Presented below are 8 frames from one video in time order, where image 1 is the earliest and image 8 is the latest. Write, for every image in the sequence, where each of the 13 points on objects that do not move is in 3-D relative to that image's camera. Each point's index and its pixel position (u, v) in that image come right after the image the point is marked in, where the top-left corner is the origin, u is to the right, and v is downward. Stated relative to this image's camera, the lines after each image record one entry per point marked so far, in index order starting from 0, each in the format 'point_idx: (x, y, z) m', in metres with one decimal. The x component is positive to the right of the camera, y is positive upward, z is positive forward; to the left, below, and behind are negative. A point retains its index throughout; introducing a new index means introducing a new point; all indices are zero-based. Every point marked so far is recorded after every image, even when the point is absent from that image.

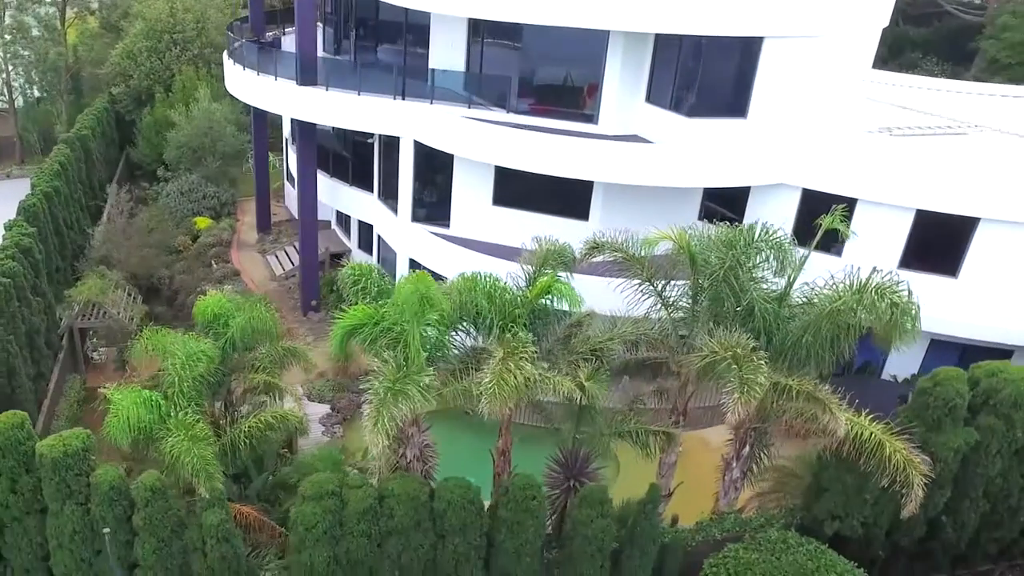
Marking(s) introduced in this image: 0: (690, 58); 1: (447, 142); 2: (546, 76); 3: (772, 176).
0: (+2.8, +3.1, +13.0) m
1: (-1.0, +2.2, +14.2) m
2: (+0.7, +3.1, +14.0) m
3: (+3.7, +1.6, +13.2) m
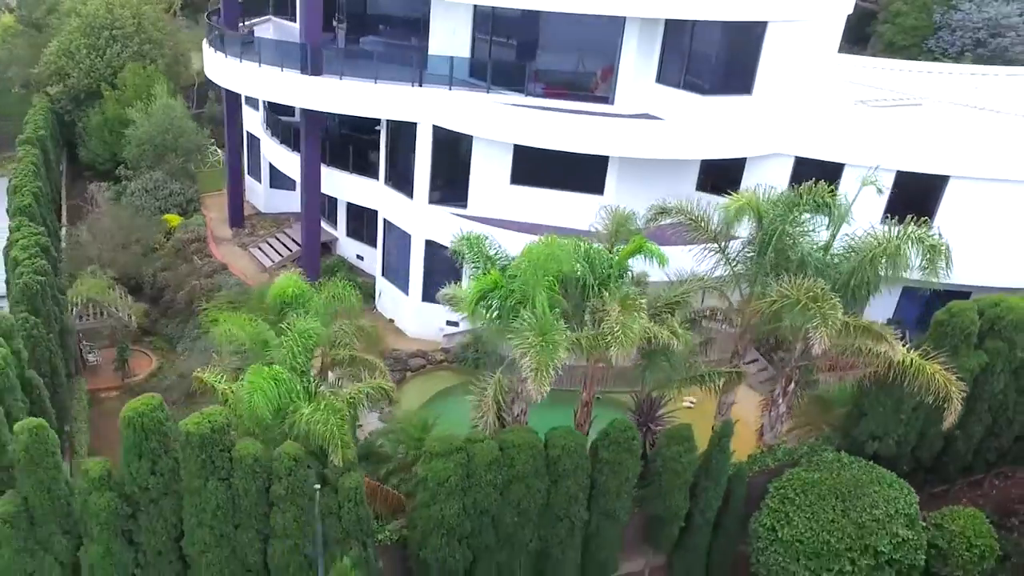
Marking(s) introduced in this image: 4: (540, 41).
0: (+3.1, +3.7, +14.3) m
1: (-0.7, +2.6, +14.9) m
2: (+0.9, +3.6, +15.0) m
3: (+4.0, +2.2, +14.7) m
4: (+0.8, +3.9, +15.2) m
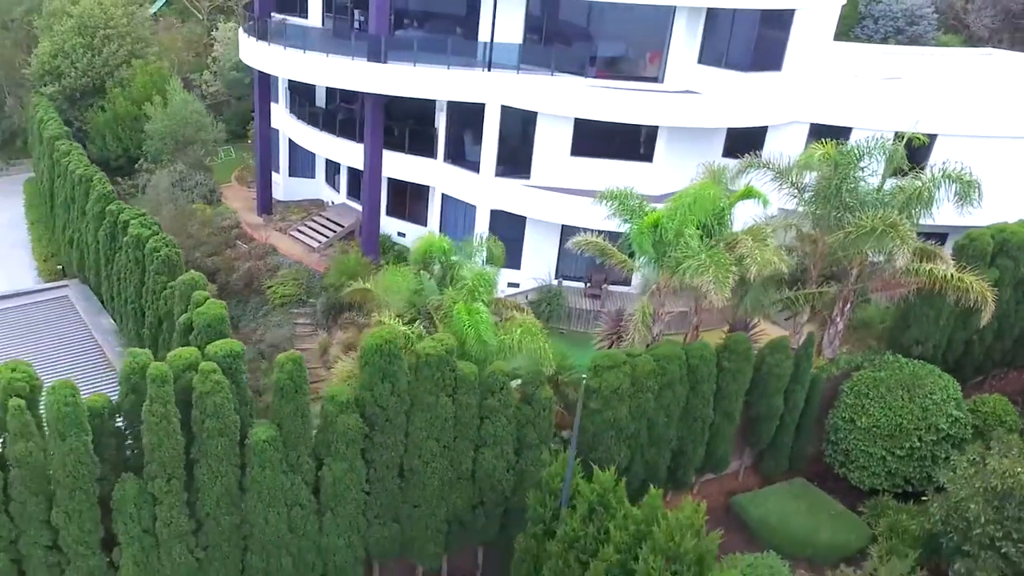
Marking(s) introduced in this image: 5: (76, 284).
0: (+4.2, +4.6, +16.9) m
1: (+0.4, +3.3, +16.9) m
2: (+1.9, +4.4, +17.2) m
3: (+5.1, +3.2, +17.4) m
4: (+1.7, +4.7, +17.3) m
5: (-8.9, +0.1, +20.0) m
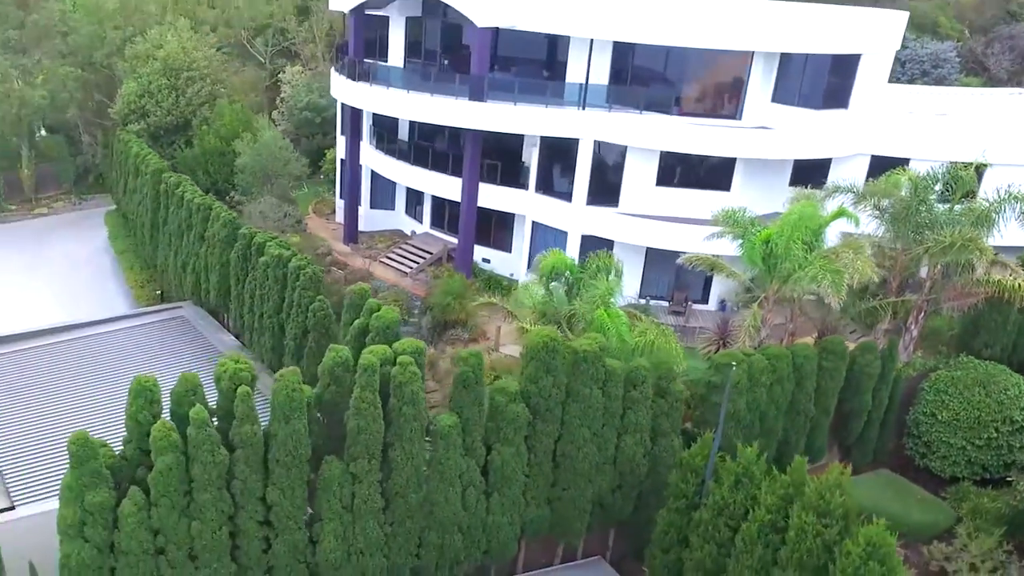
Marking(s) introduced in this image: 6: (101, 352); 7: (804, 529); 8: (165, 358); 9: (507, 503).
0: (+6.1, +4.3, +18.8) m
1: (+2.2, +3.0, +18.7) m
2: (+3.7, +4.1, +19.1) m
3: (+7.0, +2.9, +19.3) m
4: (+3.5, +4.4, +19.2) m
5: (-7.2, -0.4, +21.4) m
6: (-8.4, -1.3, +19.2) m
7: (+3.3, -2.7, +10.9) m
8: (-6.9, -1.4, +18.9) m
9: (-0.1, -3.0, +13.1) m
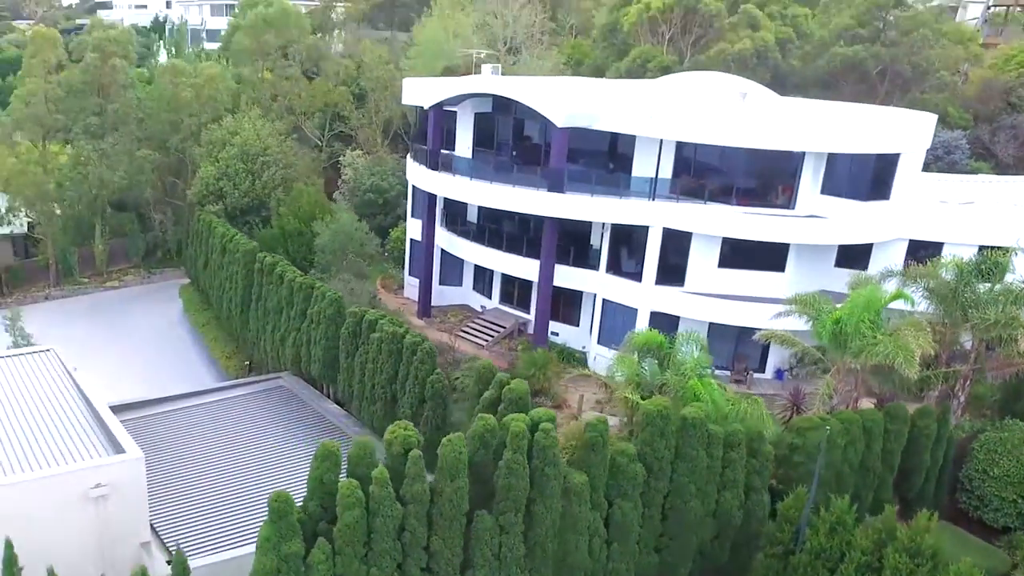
0: (+7.8, +2.8, +21.2) m
1: (+4.0, +1.4, +20.9) m
2: (+5.4, +2.5, +21.4) m
3: (+8.7, +1.3, +21.6) m
4: (+5.2, +2.8, +21.6) m
5: (-5.5, -2.1, +23.3) m
6: (-6.7, -2.9, +20.9) m
7: (+5.2, -3.8, +12.8) m
8: (-5.1, -3.0, +20.6) m
9: (+1.8, -4.2, +15.0) m
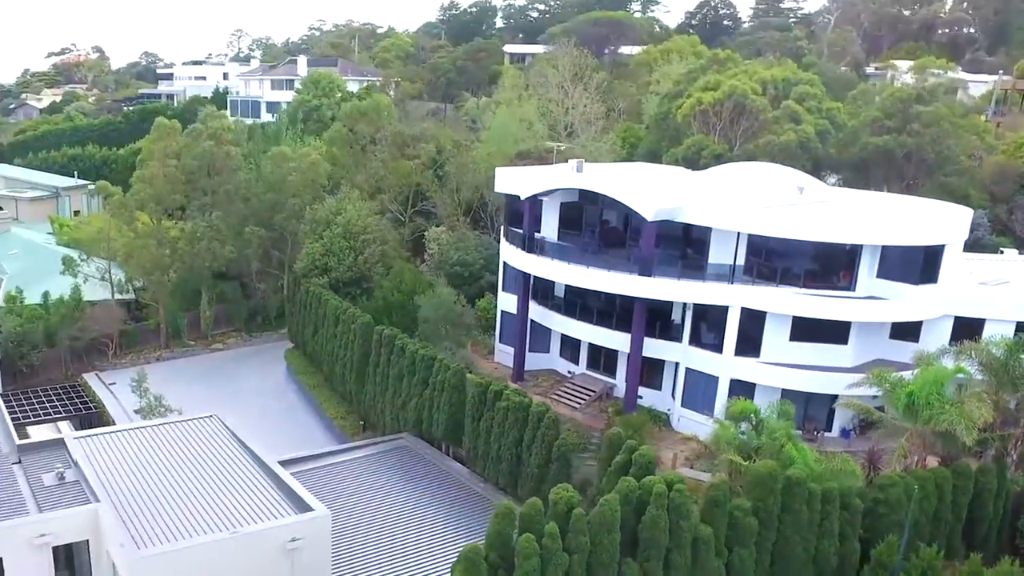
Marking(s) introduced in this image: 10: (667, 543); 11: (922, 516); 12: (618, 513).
0: (+10.4, +0.9, +24.8) m
1: (+6.6, -0.5, +24.4) m
2: (+8.1, +0.6, +25.0) m
3: (+11.3, -0.6, +25.1) m
4: (+7.9, +0.9, +25.1) m
5: (-2.9, -4.1, +26.4) m
6: (-4.1, -4.8, +24.0) m
7: (+8.0, -5.3, +16.0) m
8: (-2.5, -4.9, +23.7) m
9: (+4.5, -5.8, +18.1) m
10: (+2.9, -4.6, +17.2) m
11: (+8.4, -4.7, +19.5) m
12: (+2.0, -4.1, +17.2) m
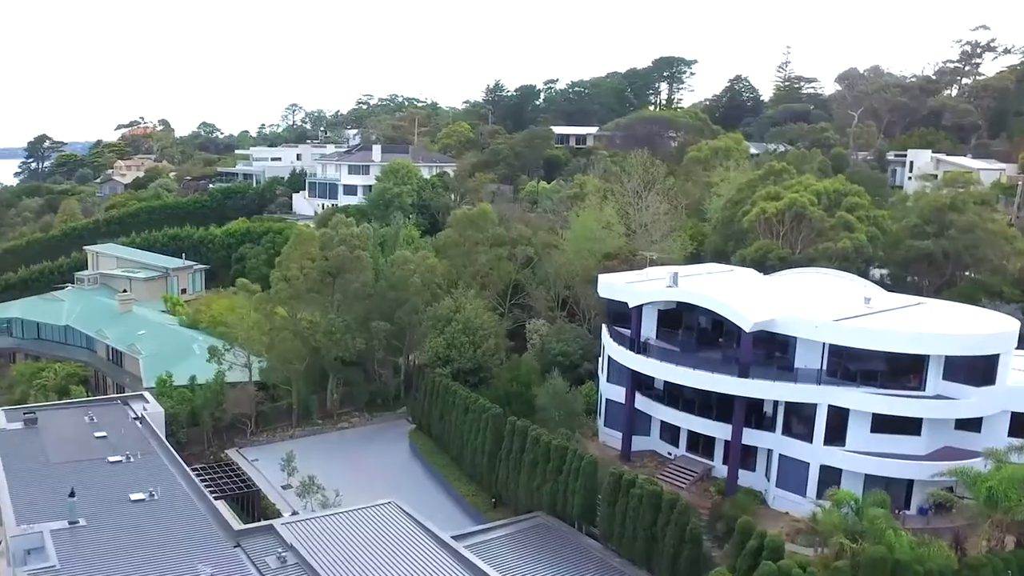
0: (+14.3, -2.3, +29.6) m
1: (+10.5, -3.6, +29.1) m
2: (+12.0, -2.6, +29.8) m
3: (+15.2, -3.8, +30.0) m
4: (+11.8, -2.3, +29.9) m
5: (+1.0, -7.3, +30.8) m
6: (-0.1, -7.9, +28.3) m
7: (+12.2, -8.2, +20.7) m
8: (+1.4, -8.0, +28.1) m
9: (+8.6, -8.8, +22.7) m
10: (+7.0, -7.6, +21.7) m
11: (+12.5, -7.8, +24.2) m
12: (+6.1, -7.0, +21.7) m
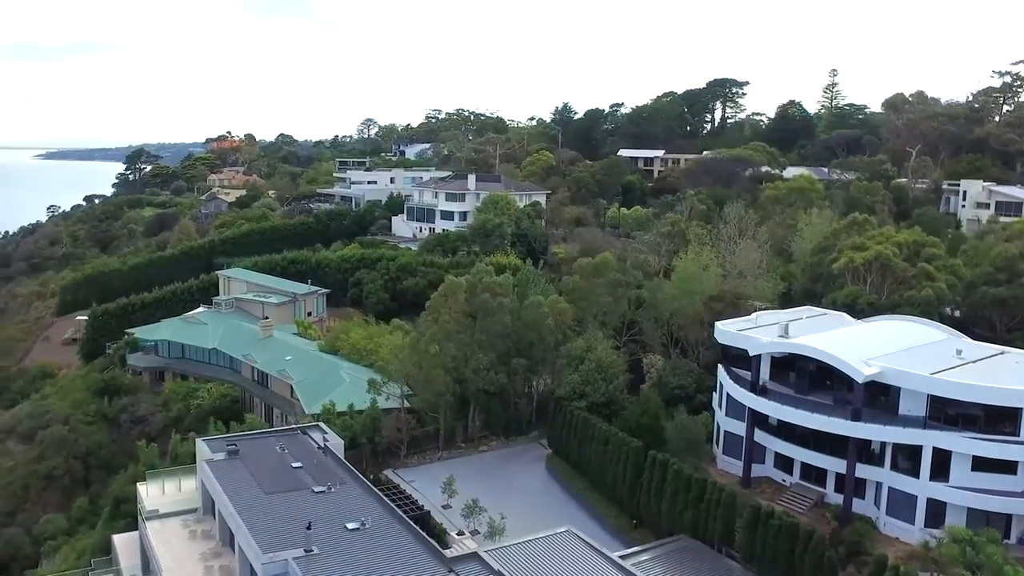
0: (+19.9, -4.6, +34.7) m
1: (+16.1, -5.9, +34.2) m
2: (+17.6, -4.8, +34.8) m
3: (+20.8, -6.0, +35.1) m
4: (+17.4, -4.5, +35.0) m
5: (+6.5, -9.4, +35.8) m
6: (+5.5, -10.1, +33.4) m
7: (+17.8, -10.8, +26.0) m
8: (+7.0, -10.2, +33.2) m
9: (+14.3, -11.2, +27.9) m
10: (+12.7, -10.0, +26.9) m
11: (+18.1, -10.2, +29.4) m
12: (+11.8, -9.5, +26.8) m
